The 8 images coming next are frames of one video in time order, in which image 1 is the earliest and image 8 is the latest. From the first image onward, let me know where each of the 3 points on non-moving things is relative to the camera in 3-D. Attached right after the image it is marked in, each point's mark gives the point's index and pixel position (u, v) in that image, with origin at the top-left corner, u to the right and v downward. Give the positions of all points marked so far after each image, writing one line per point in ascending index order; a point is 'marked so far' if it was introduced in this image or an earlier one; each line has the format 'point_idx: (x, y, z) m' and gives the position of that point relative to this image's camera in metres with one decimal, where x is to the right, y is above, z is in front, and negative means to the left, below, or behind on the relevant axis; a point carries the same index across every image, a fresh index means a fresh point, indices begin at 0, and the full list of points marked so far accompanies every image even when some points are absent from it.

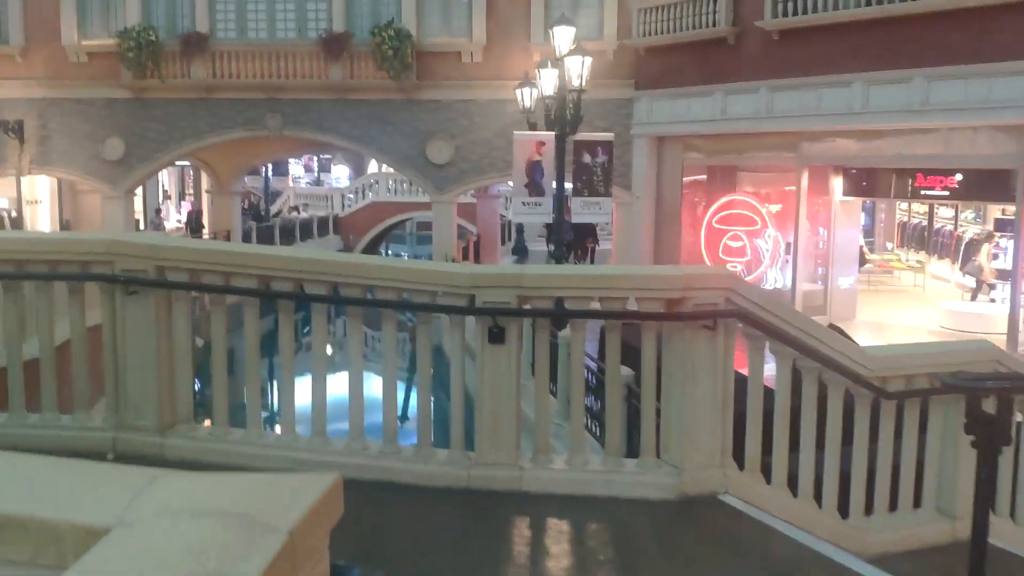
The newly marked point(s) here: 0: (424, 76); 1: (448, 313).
0: (-1.4, +3.4, +15.1) m
1: (-0.2, -0.1, +3.3) m
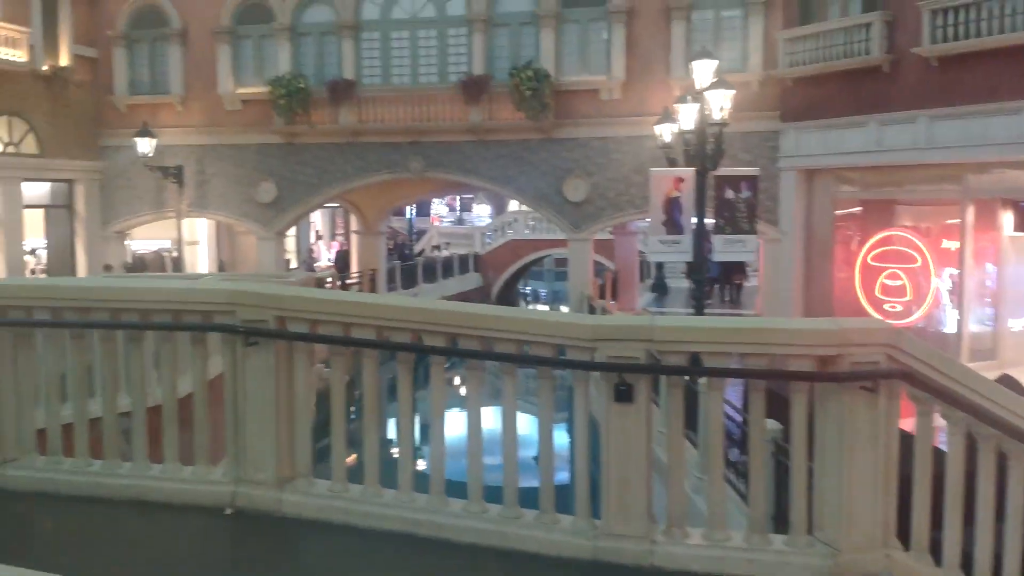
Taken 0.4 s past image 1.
0: (+0.8, +2.8, +15.0) m
1: (+0.2, -0.3, +3.1) m
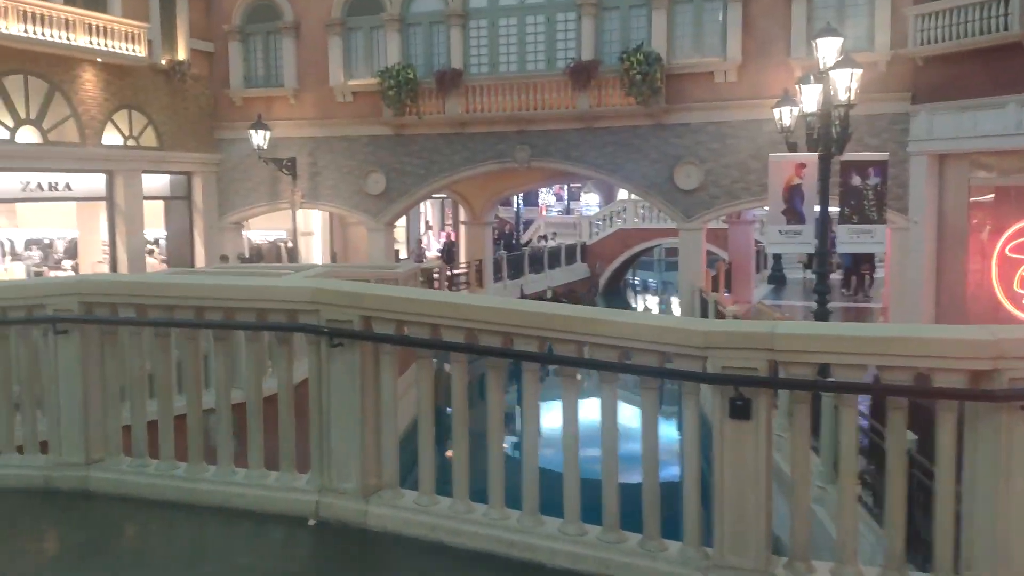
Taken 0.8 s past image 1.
0: (+2.5, +2.9, +14.5) m
1: (+0.5, -0.3, +2.7) m
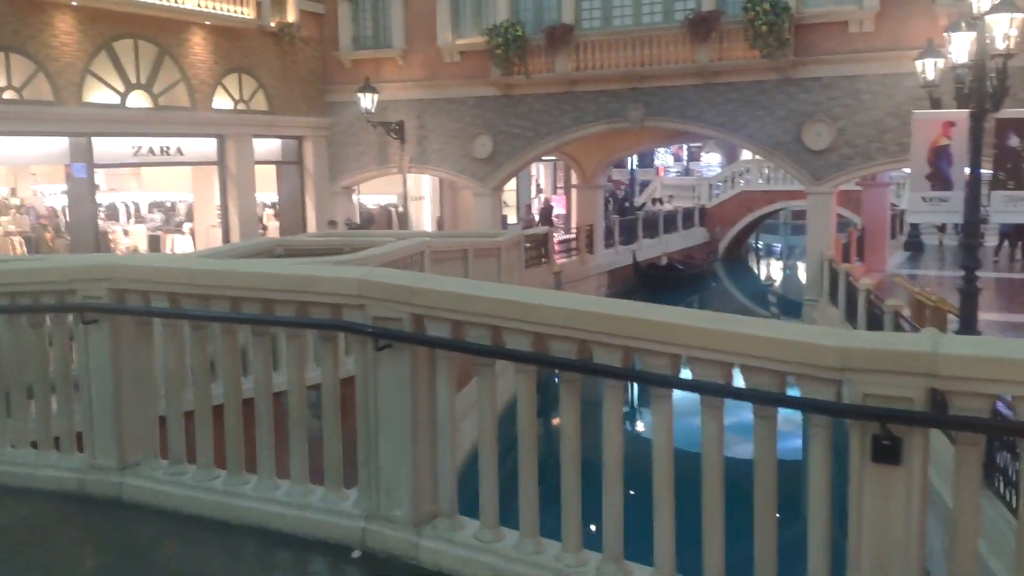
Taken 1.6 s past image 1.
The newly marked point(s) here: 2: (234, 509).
0: (+4.1, +3.3, +13.4) m
1: (+0.7, -0.3, +2.1) m
2: (-0.9, -0.7, +3.0) m
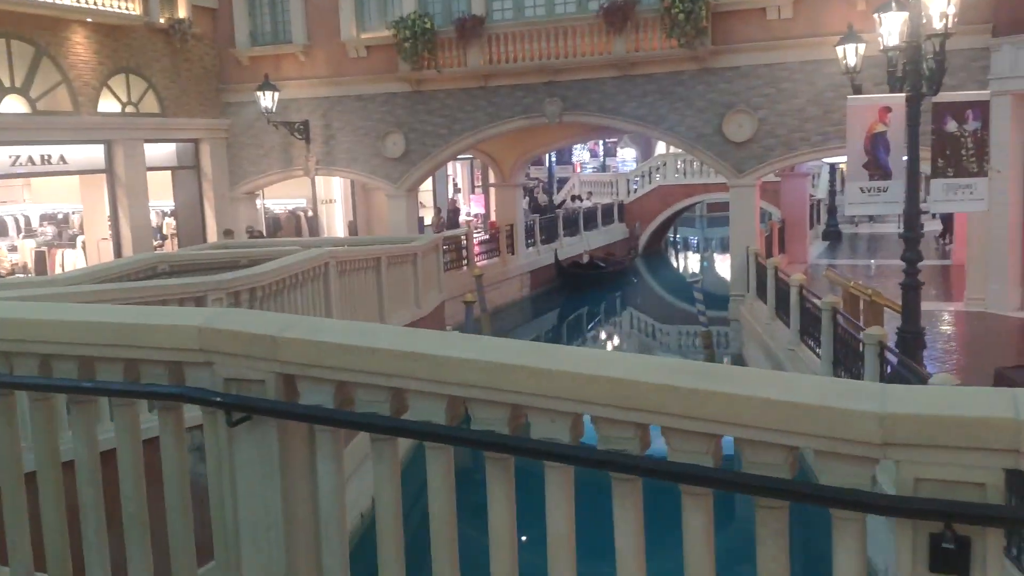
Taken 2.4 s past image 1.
0: (+2.9, +3.4, +13.0) m
1: (+0.5, -0.3, +1.5) m
2: (-1.1, -0.8, +2.3) m
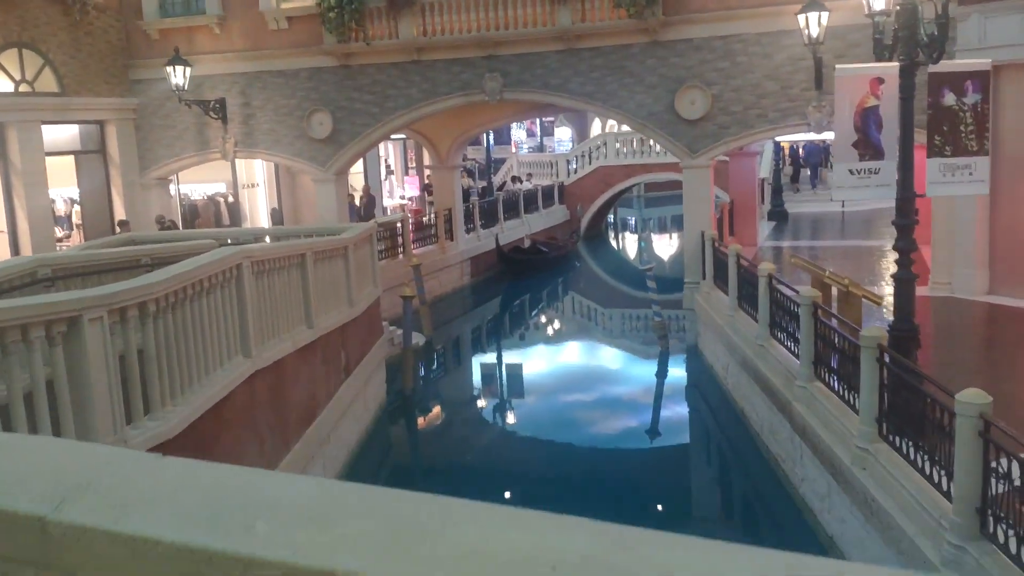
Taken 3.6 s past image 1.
0: (+2.0, +3.5, +12.1) m
1: (+0.6, -0.5, +0.5) m
2: (-1.1, -1.0, +1.2) m
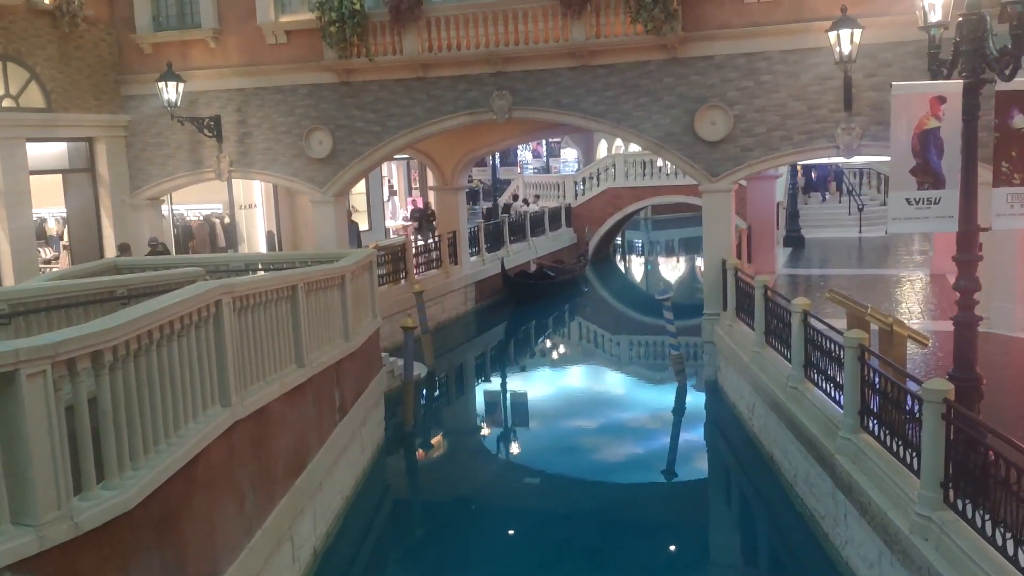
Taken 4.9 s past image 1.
0: (+2.2, +3.2, +11.5) m
1: (+0.6, -0.6, -0.2) m
2: (-1.0, -1.1, +0.5) m
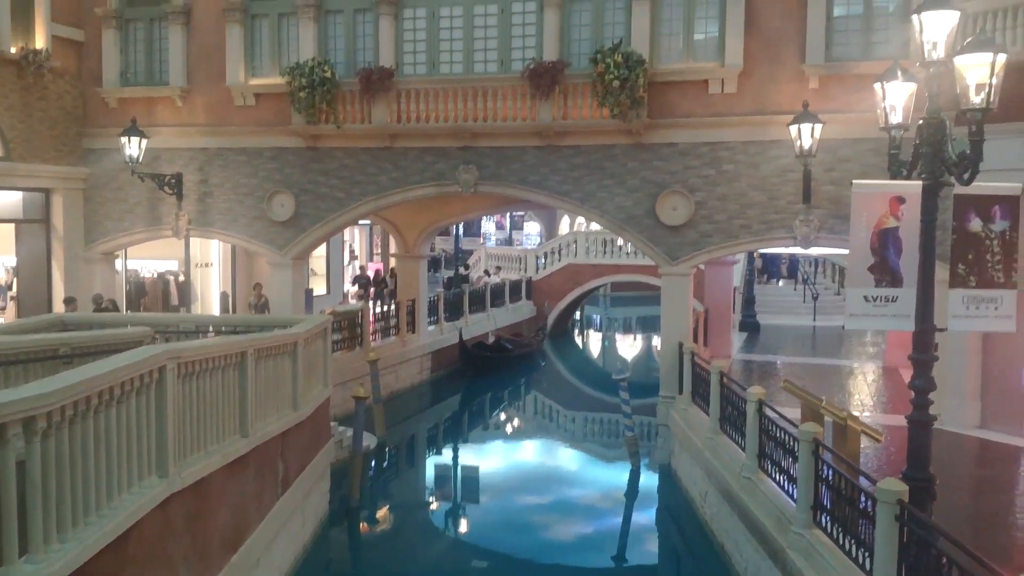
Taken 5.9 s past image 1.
0: (+1.8, +2.1, +11.7) m
1: (+0.6, -0.6, -0.3) m
2: (-1.1, -1.1, +0.3) m
